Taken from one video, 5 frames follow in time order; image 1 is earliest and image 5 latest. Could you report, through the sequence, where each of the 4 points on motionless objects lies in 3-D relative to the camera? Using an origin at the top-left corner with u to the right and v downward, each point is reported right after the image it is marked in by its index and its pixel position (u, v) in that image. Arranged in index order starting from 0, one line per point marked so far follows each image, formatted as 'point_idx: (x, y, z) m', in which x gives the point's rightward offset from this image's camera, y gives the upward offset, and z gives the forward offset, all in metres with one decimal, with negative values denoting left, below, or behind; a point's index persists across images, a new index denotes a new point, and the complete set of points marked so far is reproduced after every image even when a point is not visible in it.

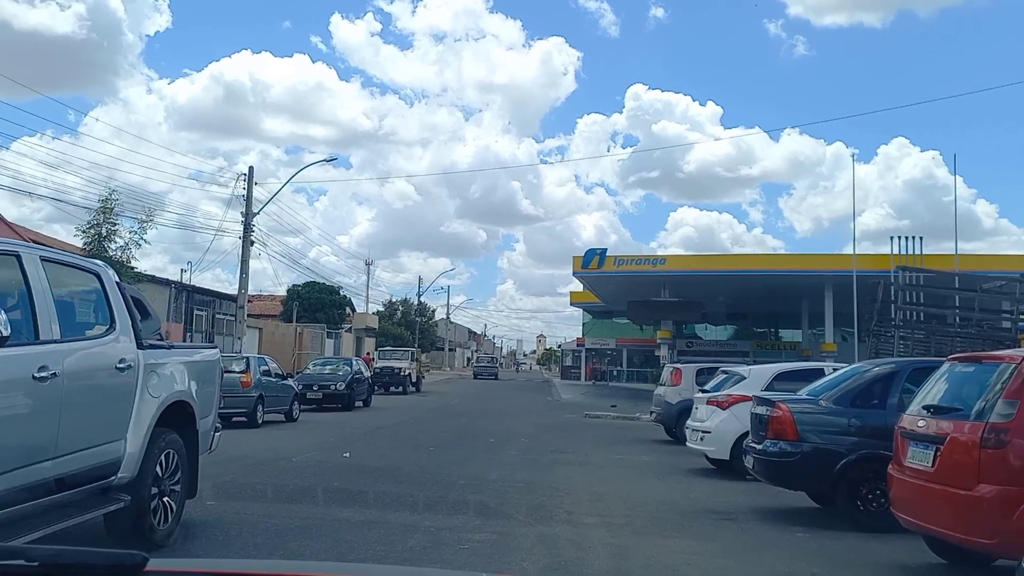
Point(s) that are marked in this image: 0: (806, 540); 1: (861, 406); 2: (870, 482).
0: (+2.2, -1.9, +6.7) m
1: (+2.8, -0.9, +7.2) m
2: (+2.8, -1.5, +7.0) m
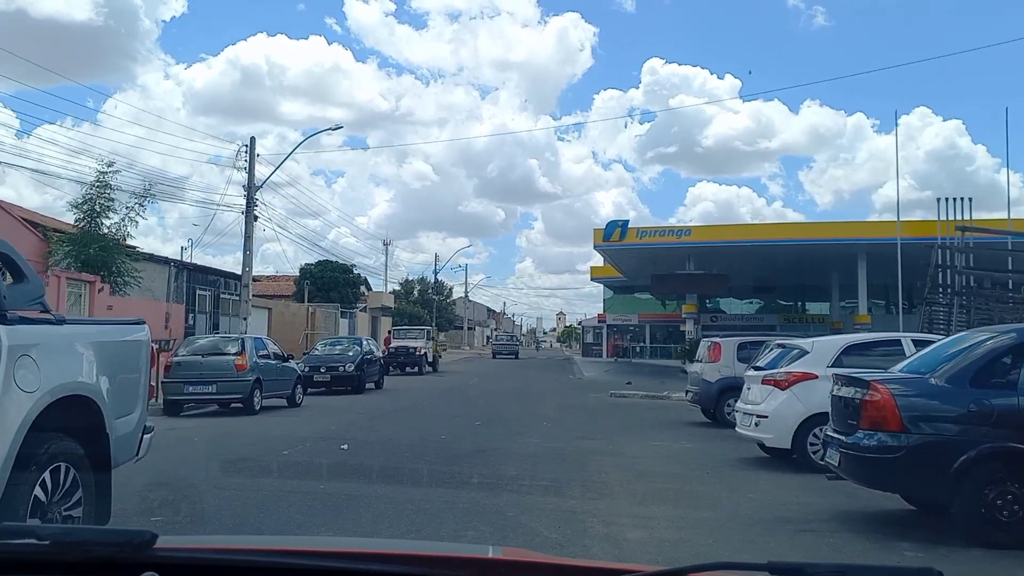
0: (+2.4, -1.6, +5.2) m
1: (+3.0, -0.6, +5.6) m
2: (+3.0, -1.2, +5.5) m
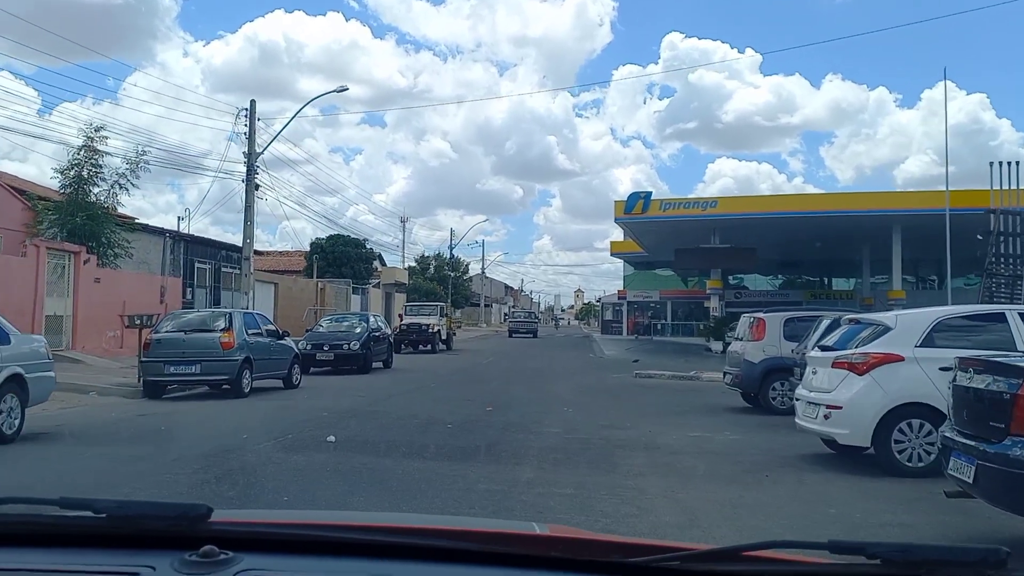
0: (+2.6, -1.4, +4.3) m
1: (+3.2, -0.4, +4.8) m
2: (+3.2, -1.0, +4.6) m
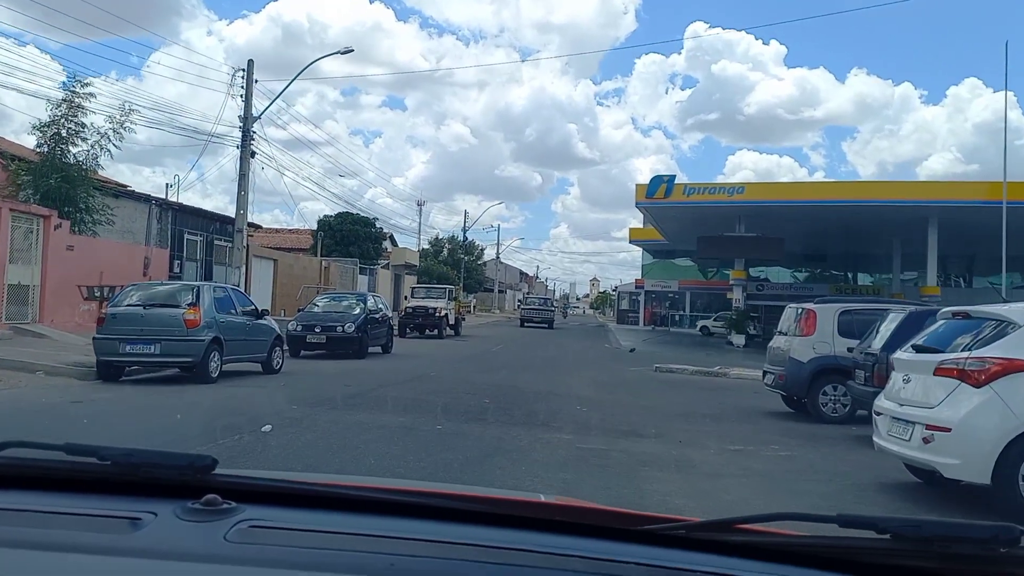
0: (+2.6, -1.3, +4.3) m
1: (+3.2, -0.3, +4.6) m
2: (+3.2, -0.9, +4.5) m
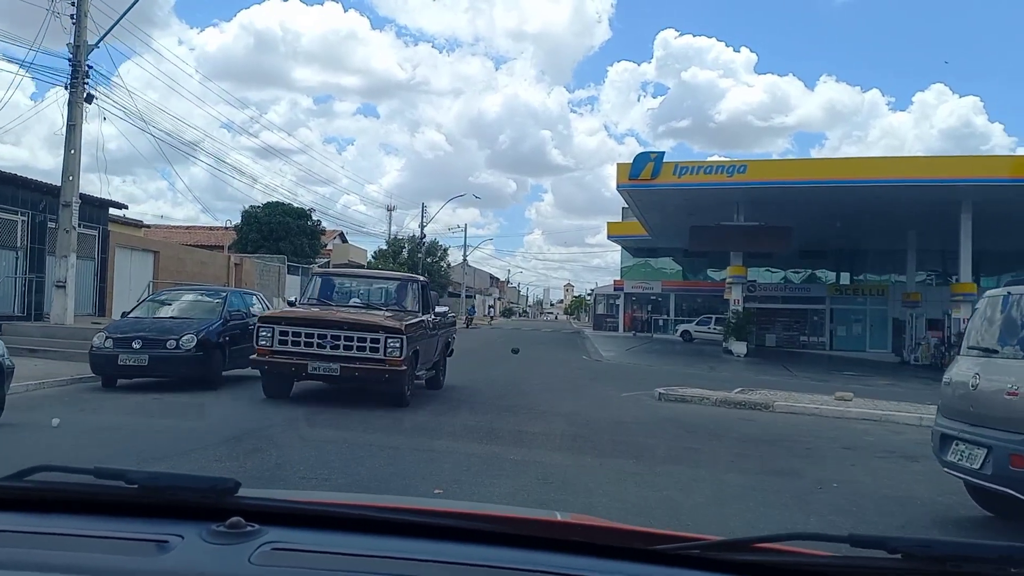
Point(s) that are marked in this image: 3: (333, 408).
0: (+2.7, -1.4, +4.5) m
1: (+3.4, -0.4, +4.9) m
2: (+3.4, -1.0, +4.7) m
3: (-2.6, -1.6, +13.4) m
